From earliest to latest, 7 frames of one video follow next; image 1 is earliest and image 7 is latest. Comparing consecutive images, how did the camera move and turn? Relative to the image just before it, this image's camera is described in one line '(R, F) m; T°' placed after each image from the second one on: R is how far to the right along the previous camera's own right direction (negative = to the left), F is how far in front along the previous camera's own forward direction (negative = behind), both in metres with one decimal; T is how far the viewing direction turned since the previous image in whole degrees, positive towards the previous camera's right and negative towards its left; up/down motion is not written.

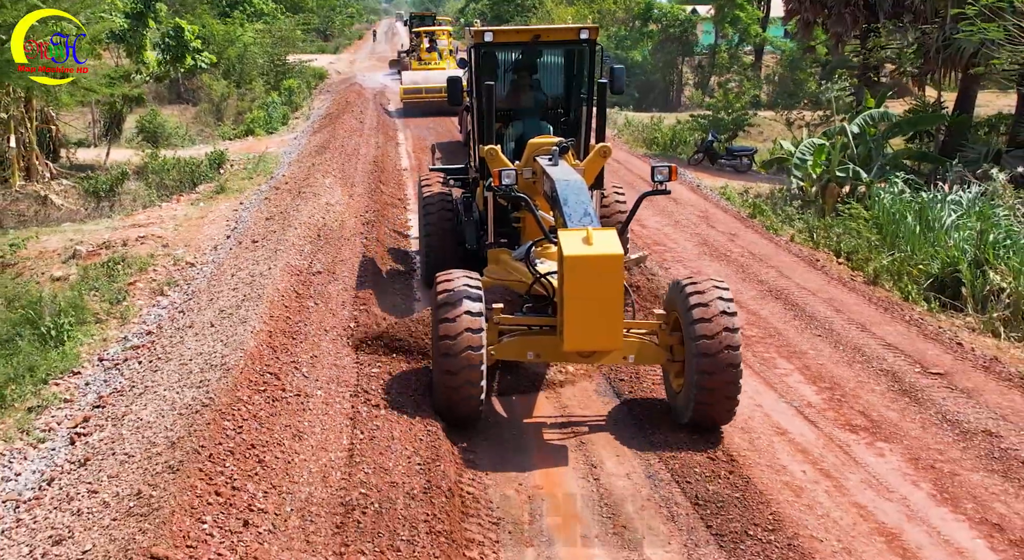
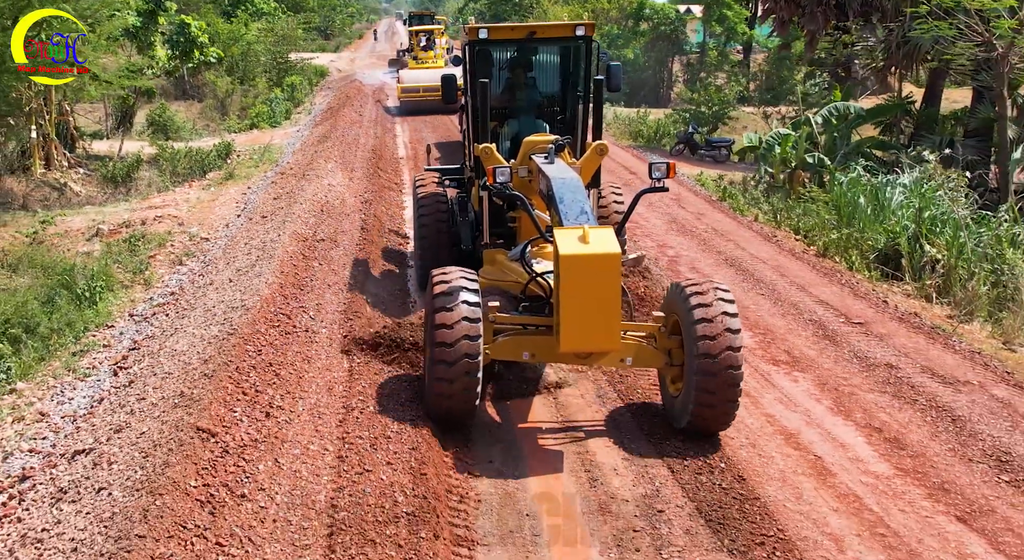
(+0.2, -1.5) m; 0°
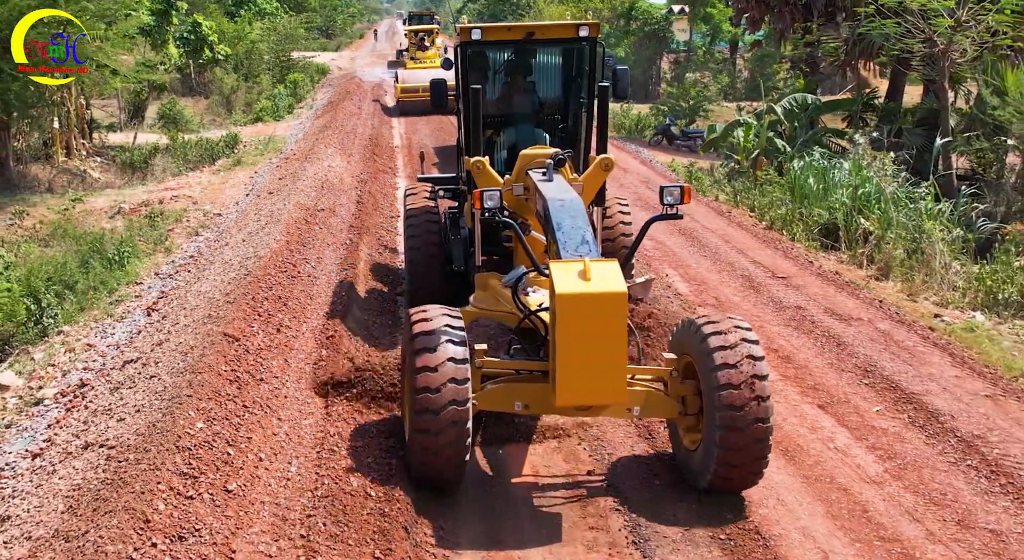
(+0.3, -1.8) m; 0°
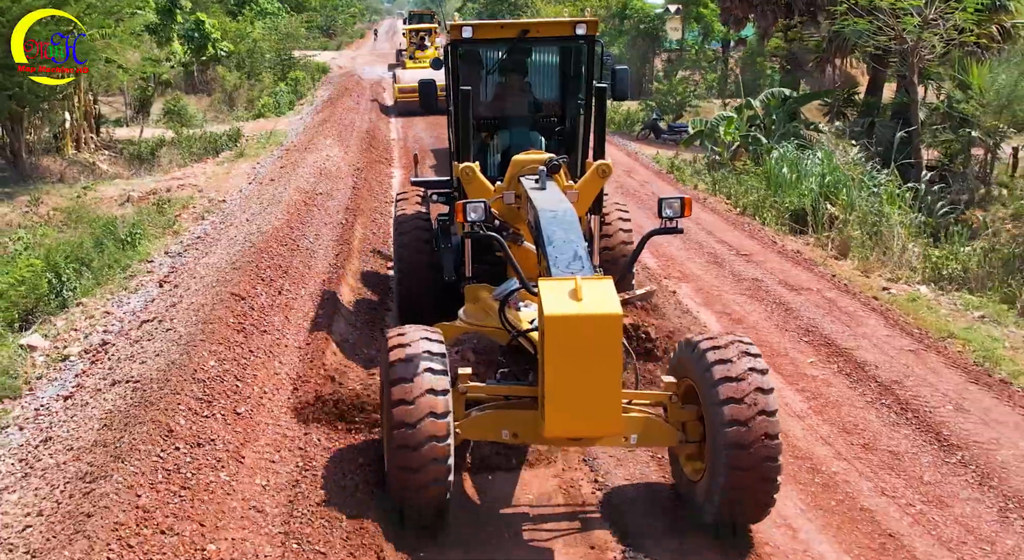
(+0.2, -1.1) m; 0°
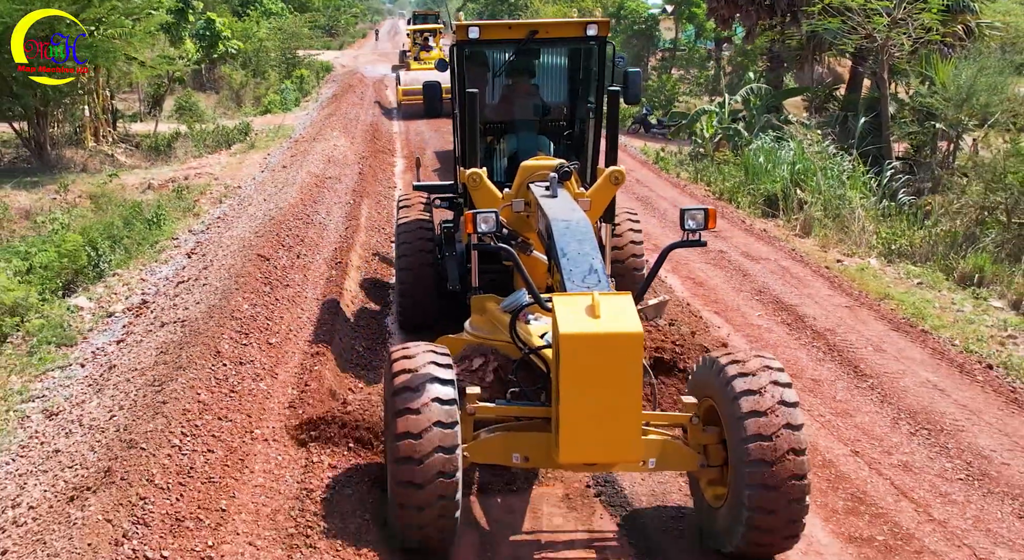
(+0.1, -1.5) m; 0°
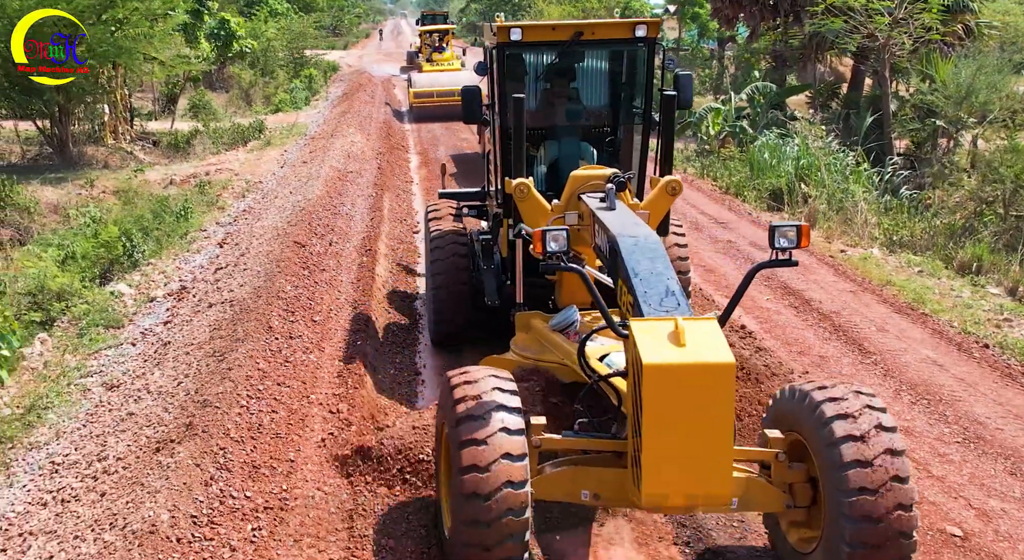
(-0.2, -0.6) m; 0°
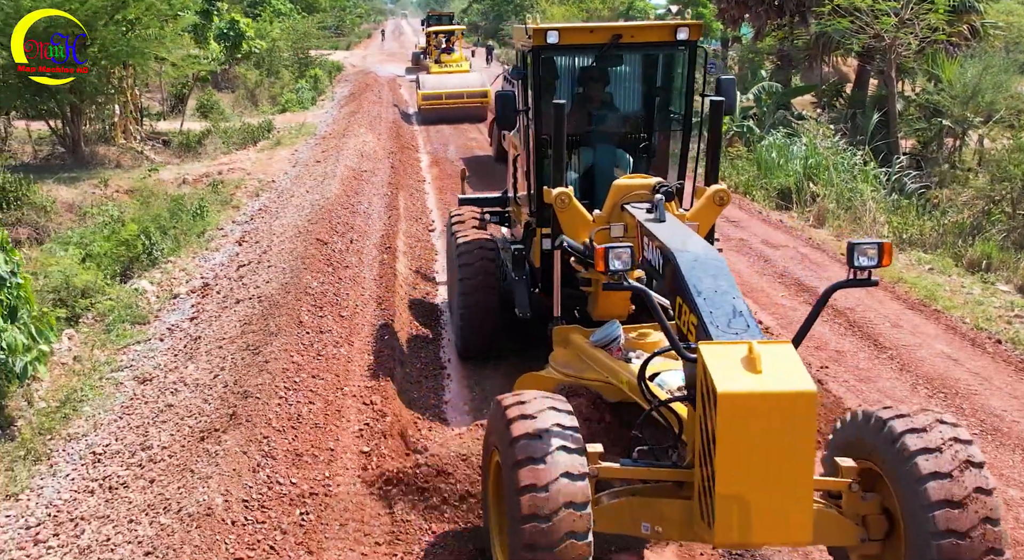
(-0.2, -0.2) m; 0°
